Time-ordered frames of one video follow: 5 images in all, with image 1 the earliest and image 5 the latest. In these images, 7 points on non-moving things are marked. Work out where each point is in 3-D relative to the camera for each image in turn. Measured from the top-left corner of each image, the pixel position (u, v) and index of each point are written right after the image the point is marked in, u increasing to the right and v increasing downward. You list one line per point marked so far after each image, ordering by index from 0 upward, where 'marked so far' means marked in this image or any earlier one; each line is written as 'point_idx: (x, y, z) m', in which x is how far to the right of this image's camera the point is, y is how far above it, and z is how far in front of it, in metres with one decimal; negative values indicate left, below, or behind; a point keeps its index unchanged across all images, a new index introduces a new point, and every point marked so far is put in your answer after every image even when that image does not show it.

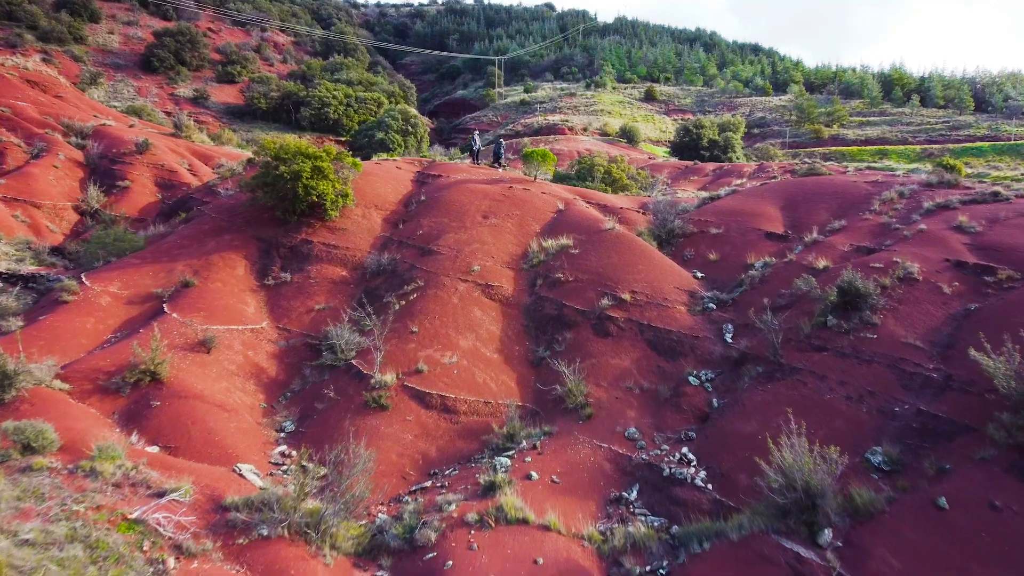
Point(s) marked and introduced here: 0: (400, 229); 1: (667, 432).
0: (-1.5, +0.8, +10.6) m
1: (+1.3, -1.2, +6.6) m
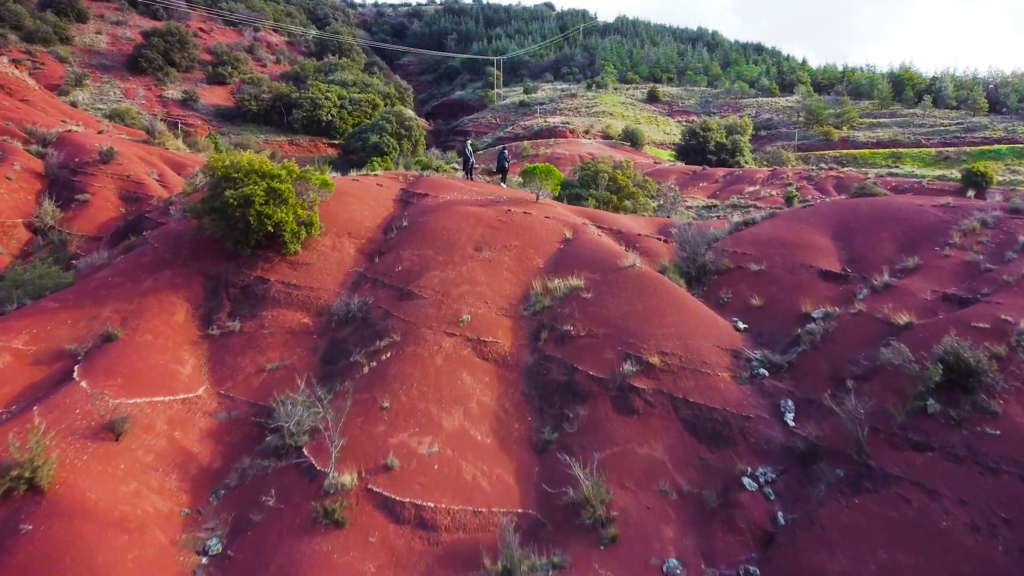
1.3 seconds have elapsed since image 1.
0: (-1.5, +0.3, +8.9) m
1: (+1.3, -1.7, +4.9) m
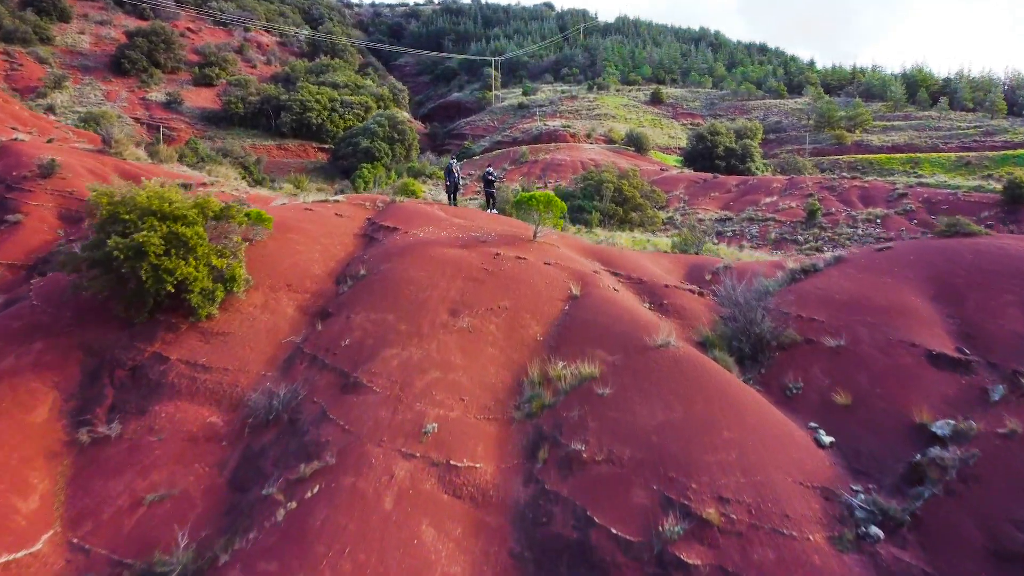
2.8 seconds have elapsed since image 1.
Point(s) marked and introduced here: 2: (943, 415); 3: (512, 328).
0: (-1.6, -0.3, +6.7) m
1: (+1.2, -2.3, +2.7) m
2: (+2.7, -0.8, +5.0) m
3: (0.0, -0.3, +6.3) m
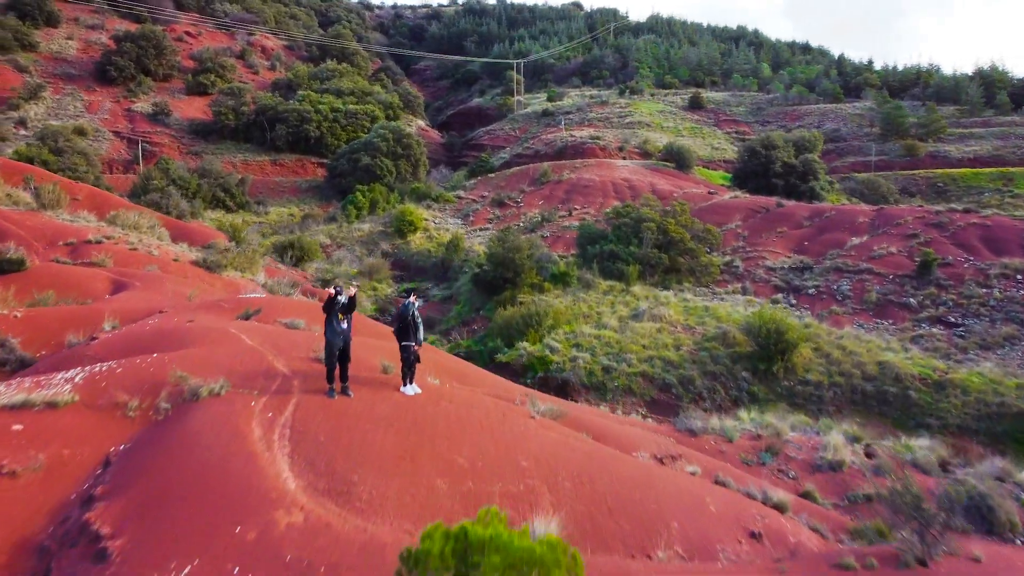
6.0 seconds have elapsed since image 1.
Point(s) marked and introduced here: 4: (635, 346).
0: (-2.0, -2.0, +1.1) m
1: (+0.6, -3.9, -3.0) m
2: (+2.2, -2.4, -0.7) m
3: (-0.4, -2.0, +0.7) m
4: (+2.1, -1.0, +13.6) m
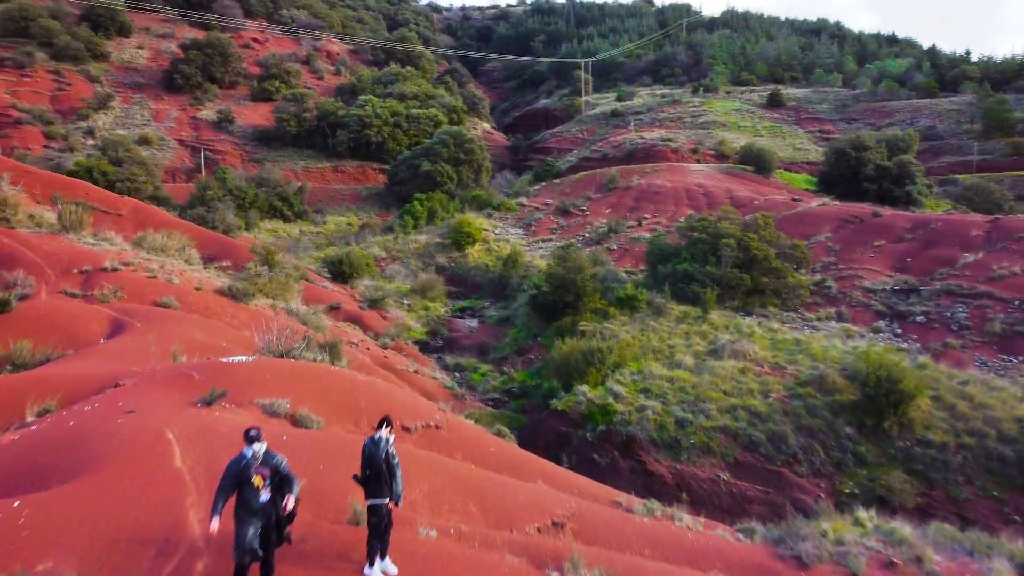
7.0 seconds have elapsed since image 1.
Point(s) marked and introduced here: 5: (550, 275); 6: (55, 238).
0: (-2.2, -2.5, -0.6) m
1: (0.0, -4.5, -4.8) m
2: (+1.8, -2.9, -2.7) m
3: (-0.7, -2.5, -1.1) m
4: (+2.9, -1.5, +11.6) m
5: (+0.8, +0.3, +16.9) m
6: (-7.9, +0.8, +13.5) m
